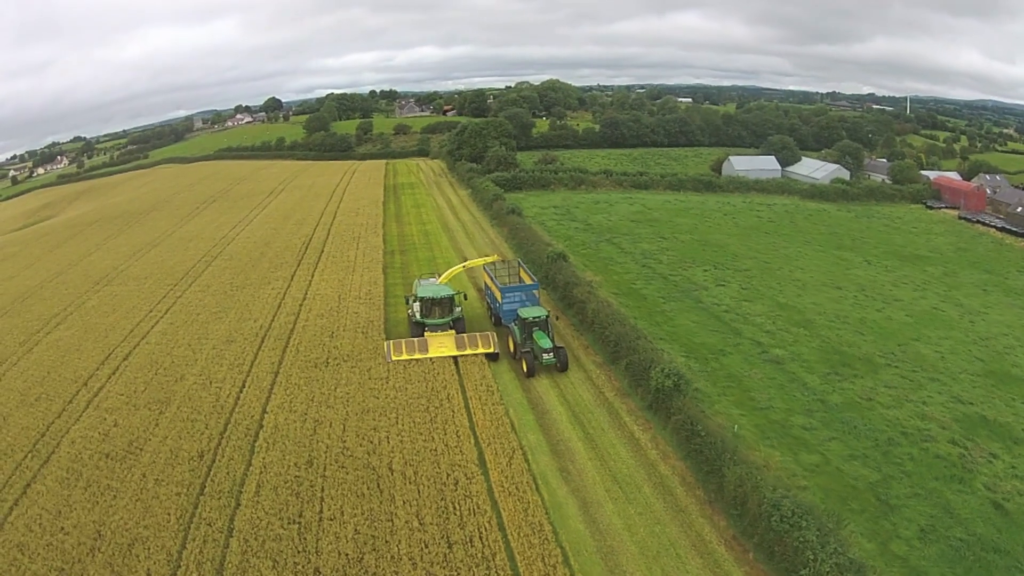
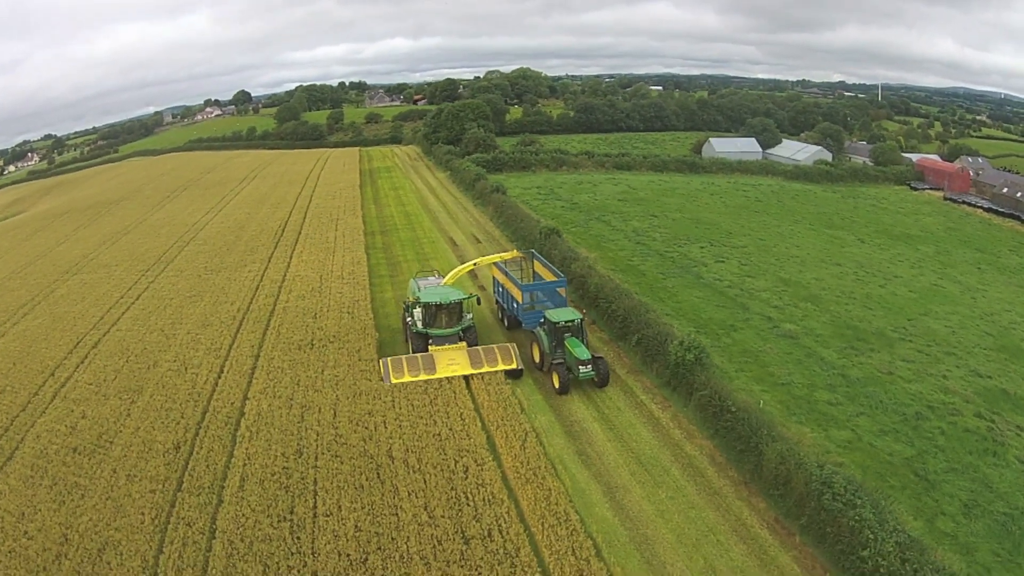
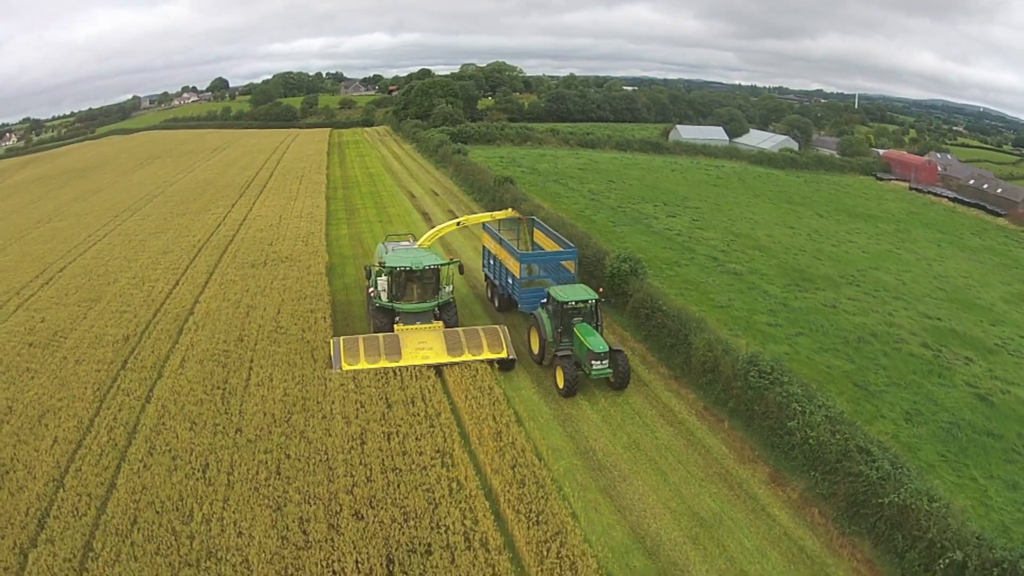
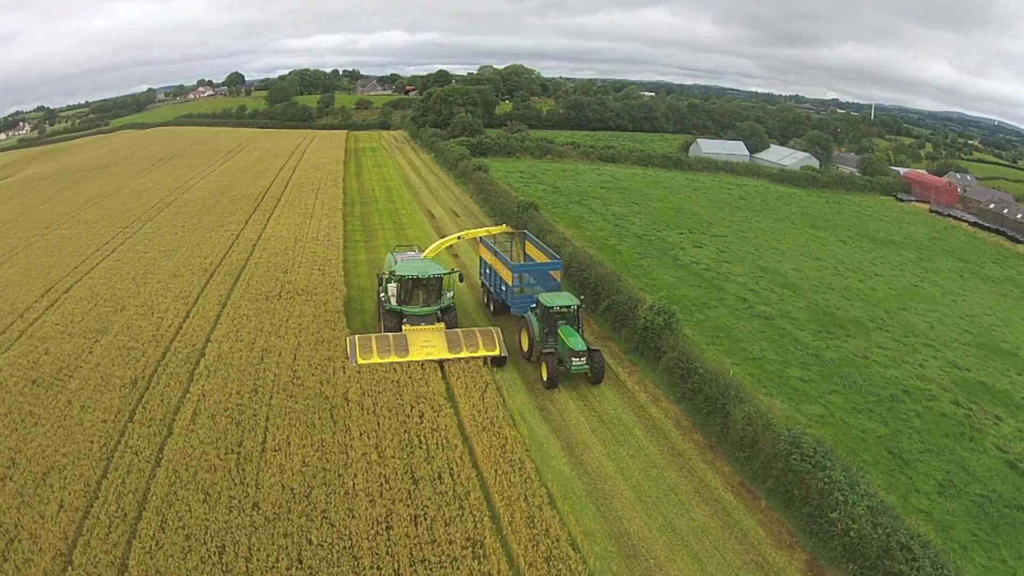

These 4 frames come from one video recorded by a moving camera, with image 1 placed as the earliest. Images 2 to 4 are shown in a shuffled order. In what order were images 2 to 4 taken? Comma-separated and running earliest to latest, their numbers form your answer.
2, 4, 3
